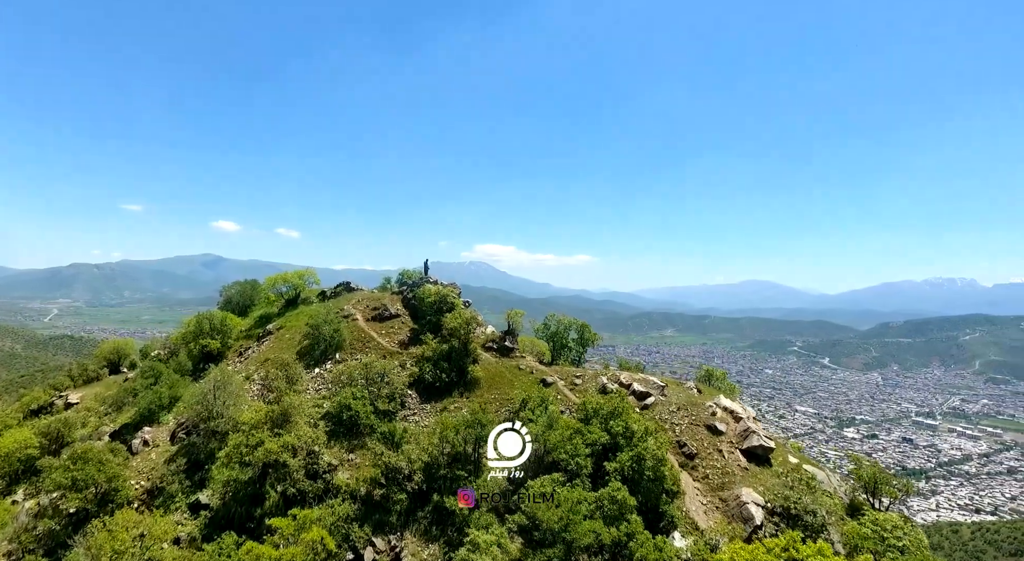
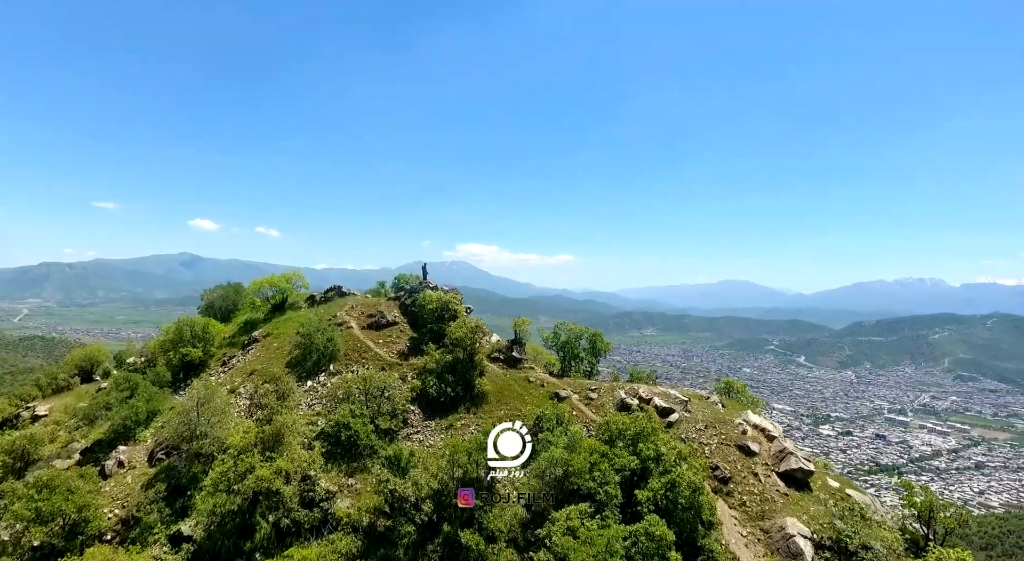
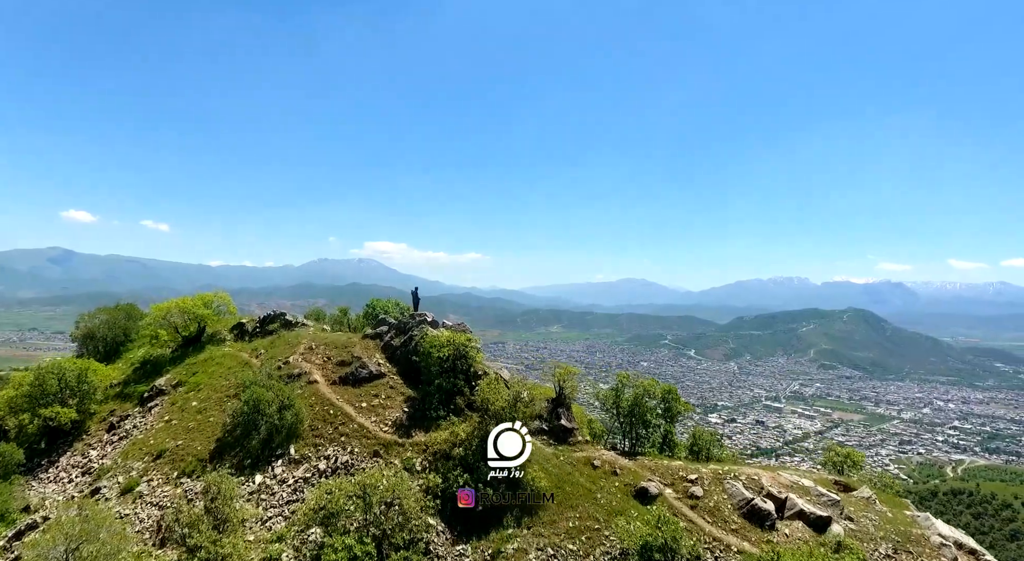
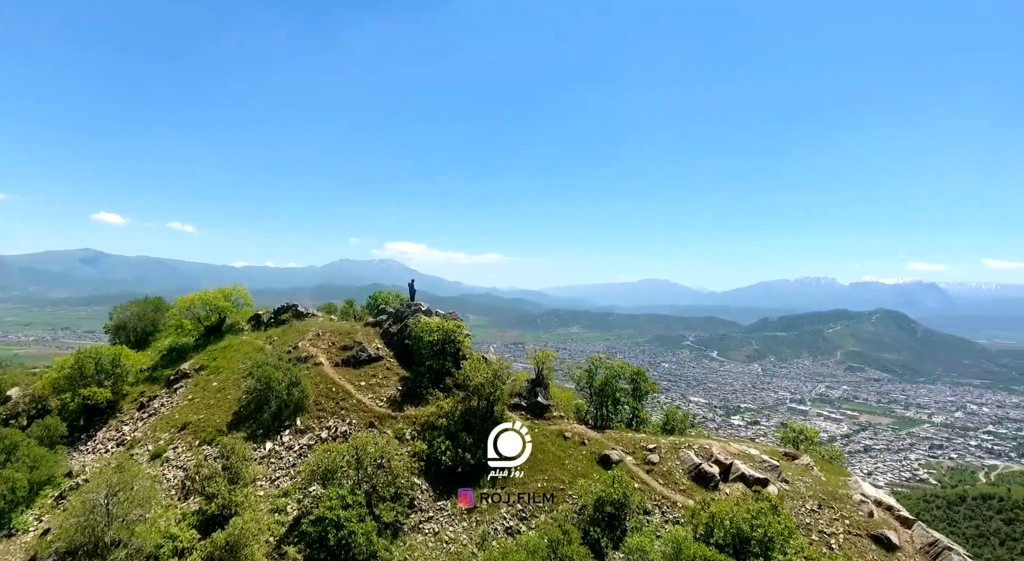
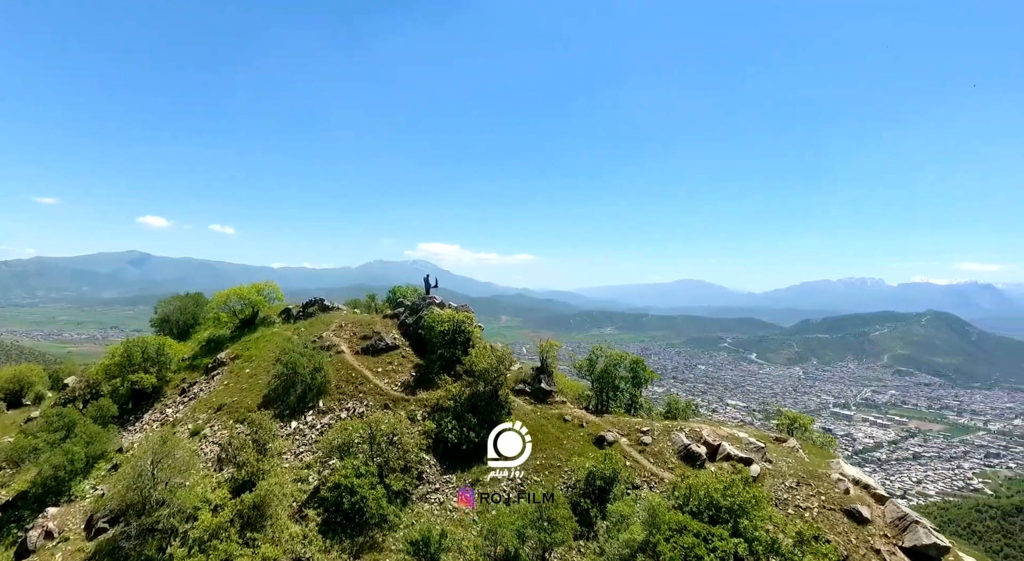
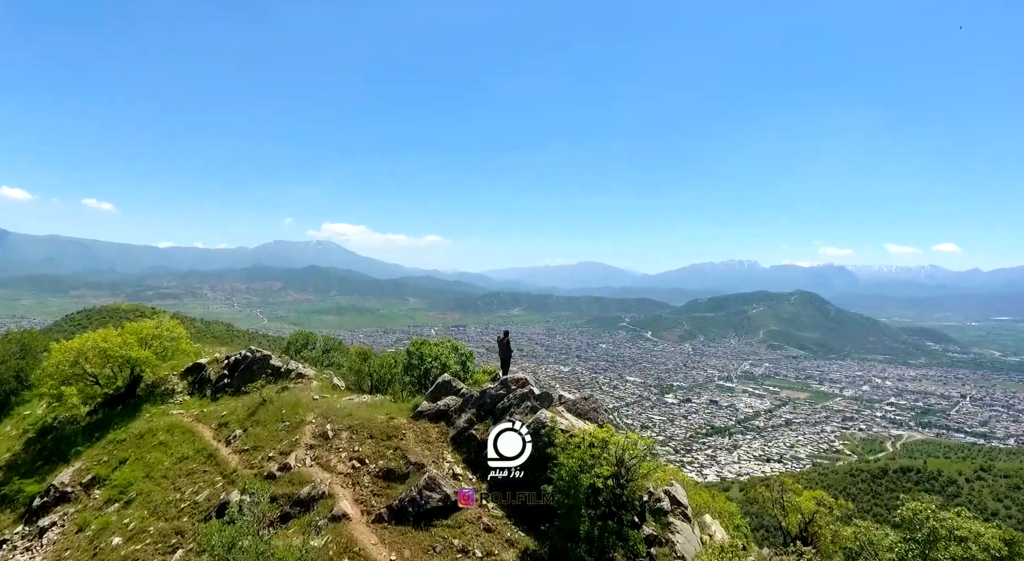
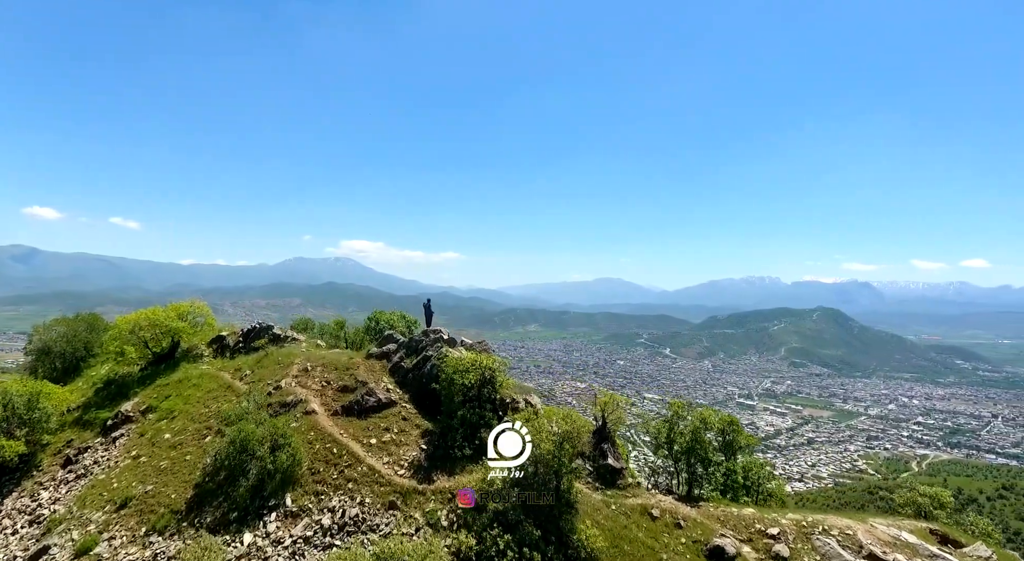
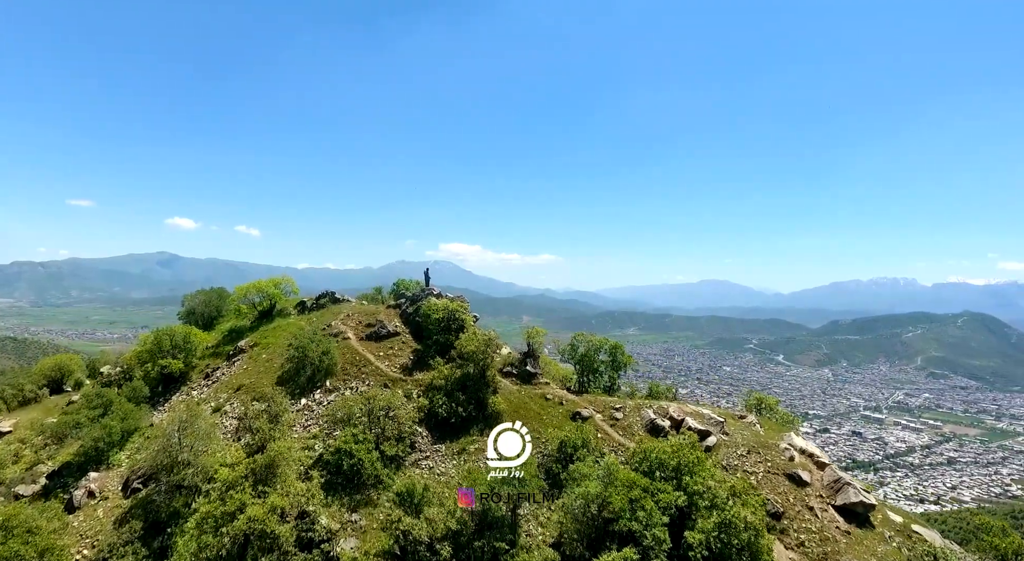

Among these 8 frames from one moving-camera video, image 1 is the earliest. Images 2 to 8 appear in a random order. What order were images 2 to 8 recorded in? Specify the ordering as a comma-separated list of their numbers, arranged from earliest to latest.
2, 8, 5, 4, 3, 7, 6
